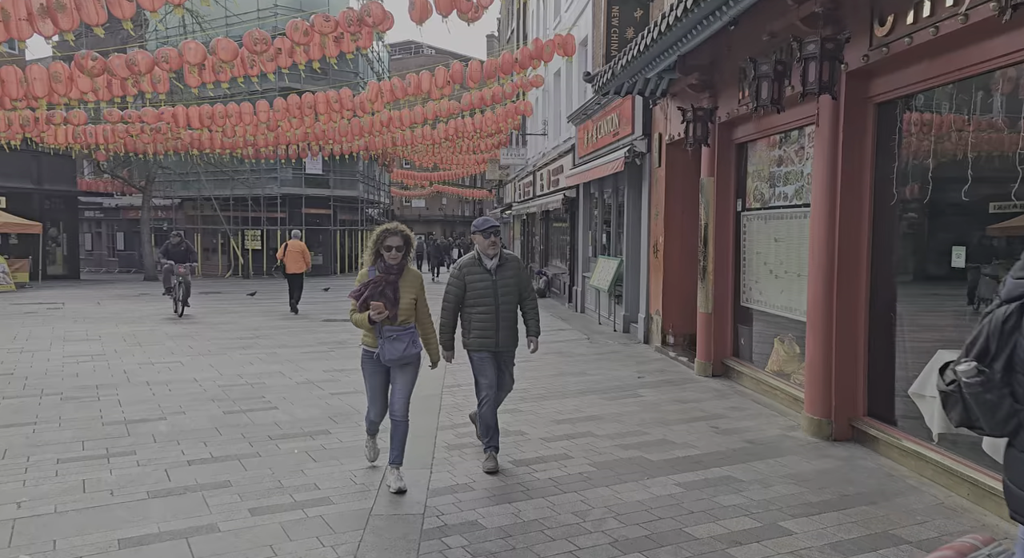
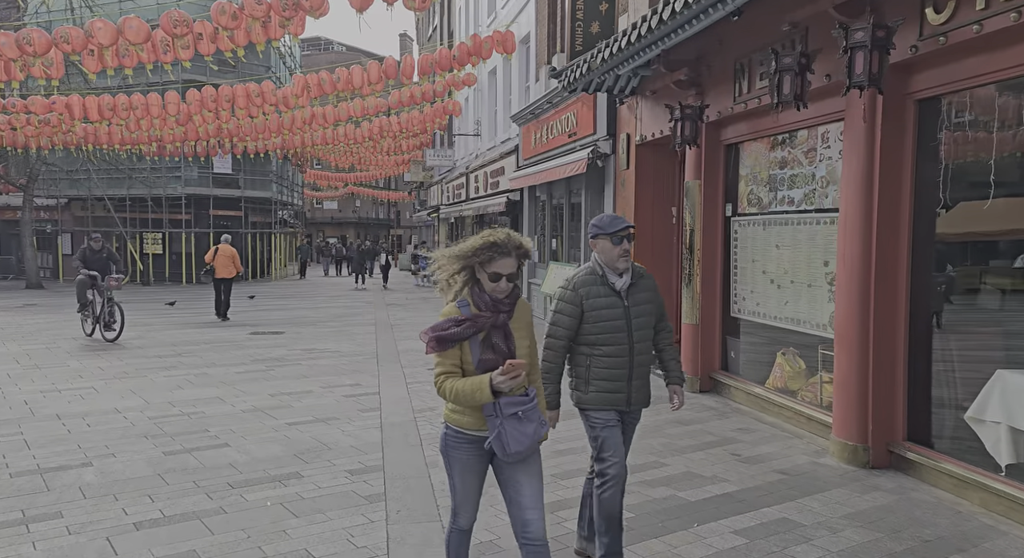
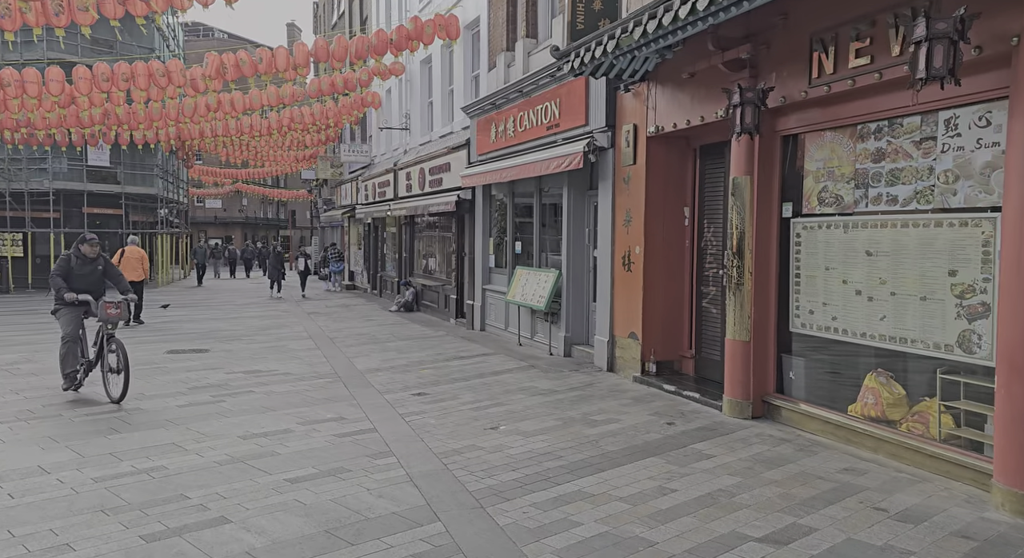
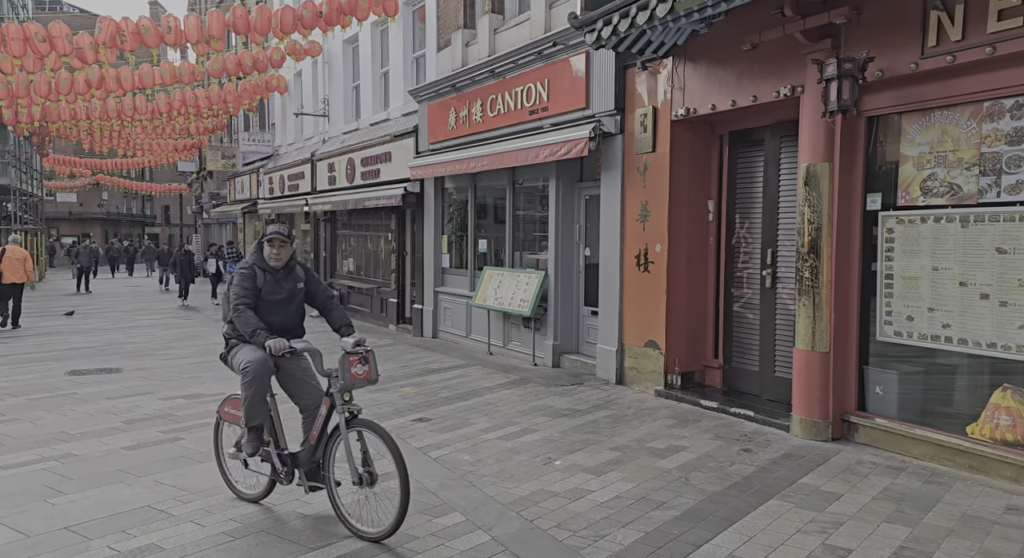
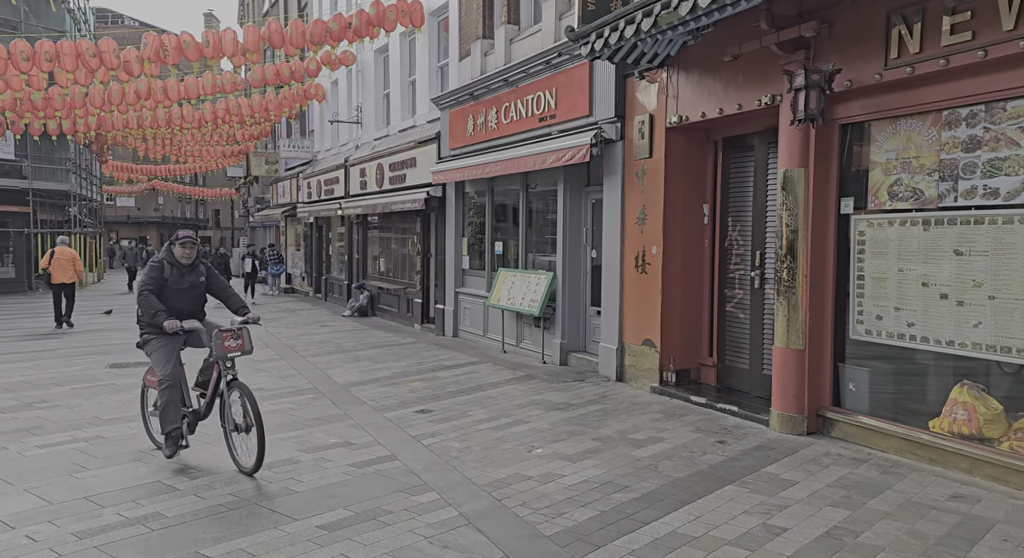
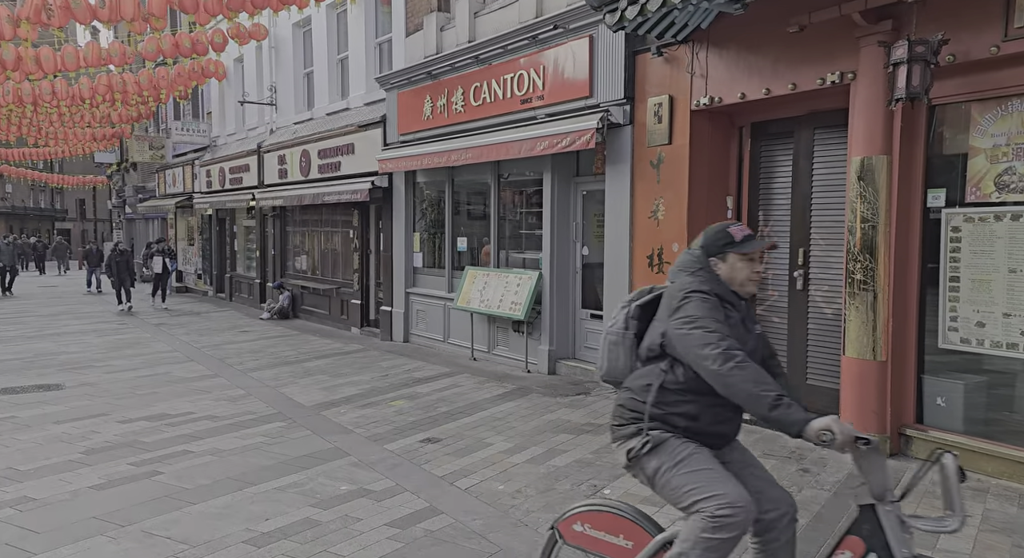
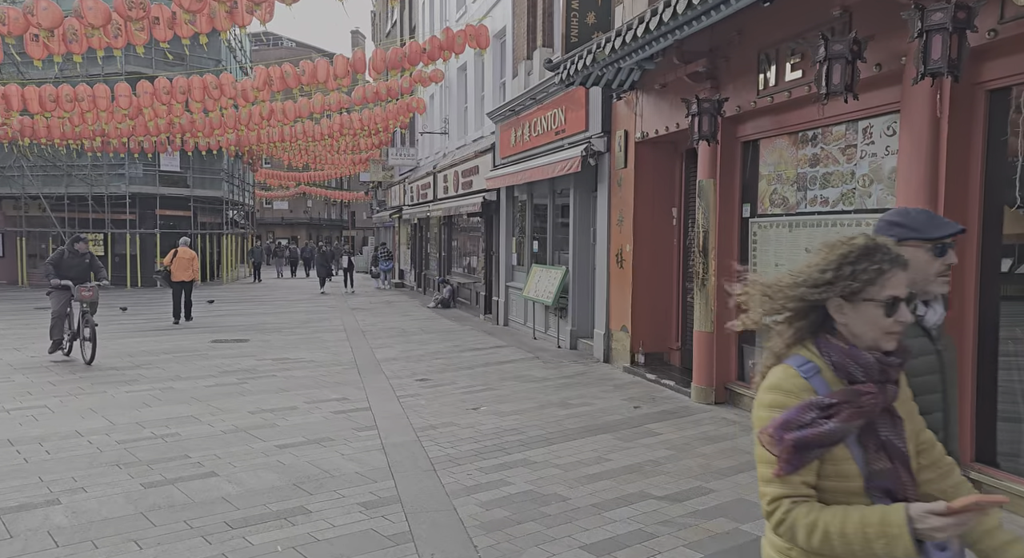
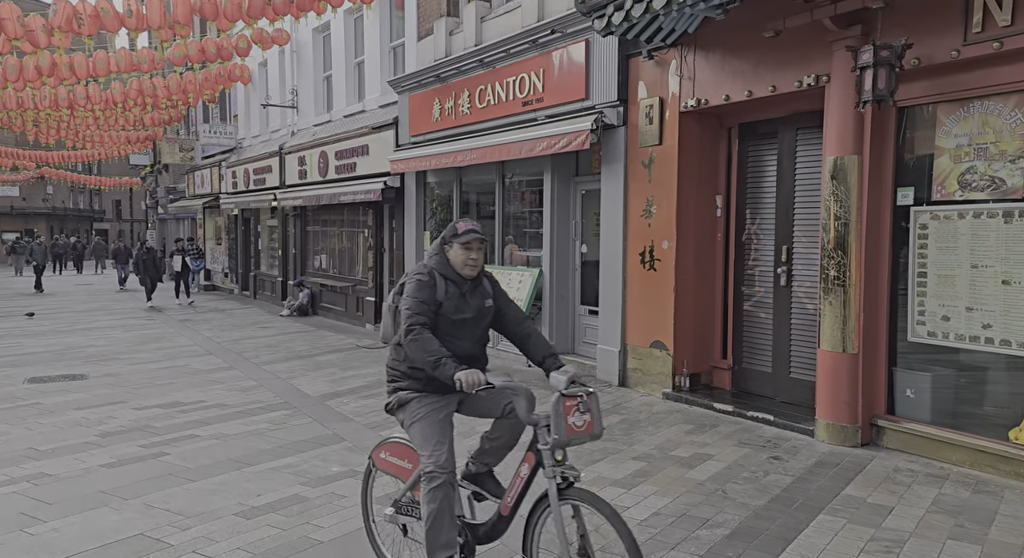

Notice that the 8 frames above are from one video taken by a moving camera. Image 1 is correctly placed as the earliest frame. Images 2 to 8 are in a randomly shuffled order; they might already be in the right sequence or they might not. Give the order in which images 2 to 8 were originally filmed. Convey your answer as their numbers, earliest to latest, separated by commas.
2, 7, 3, 5, 4, 8, 6
